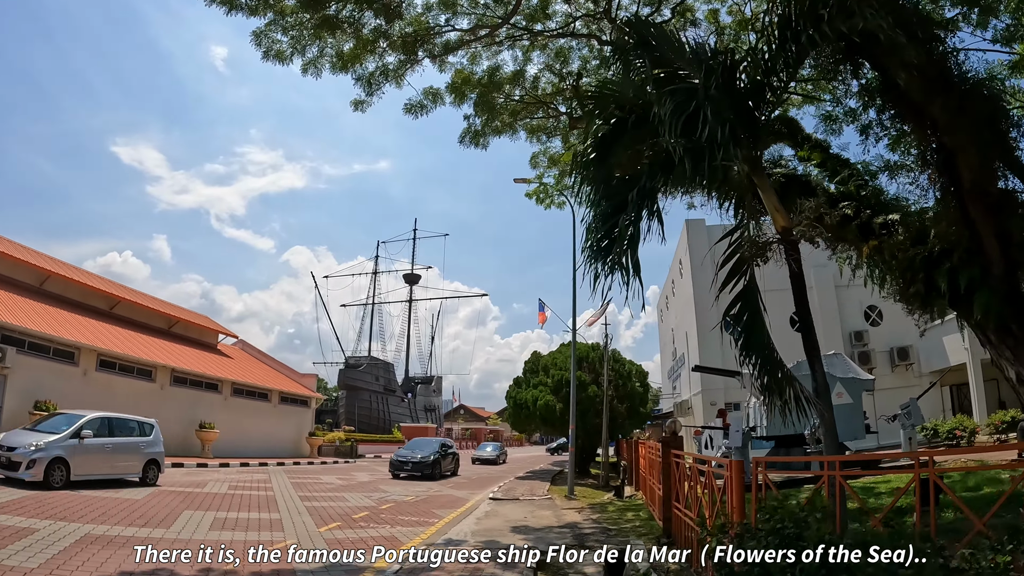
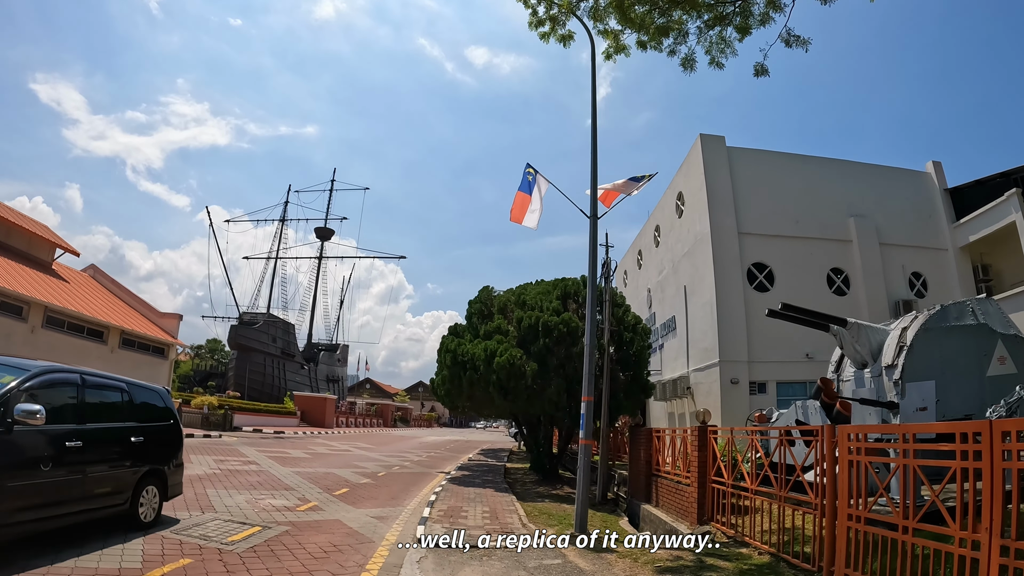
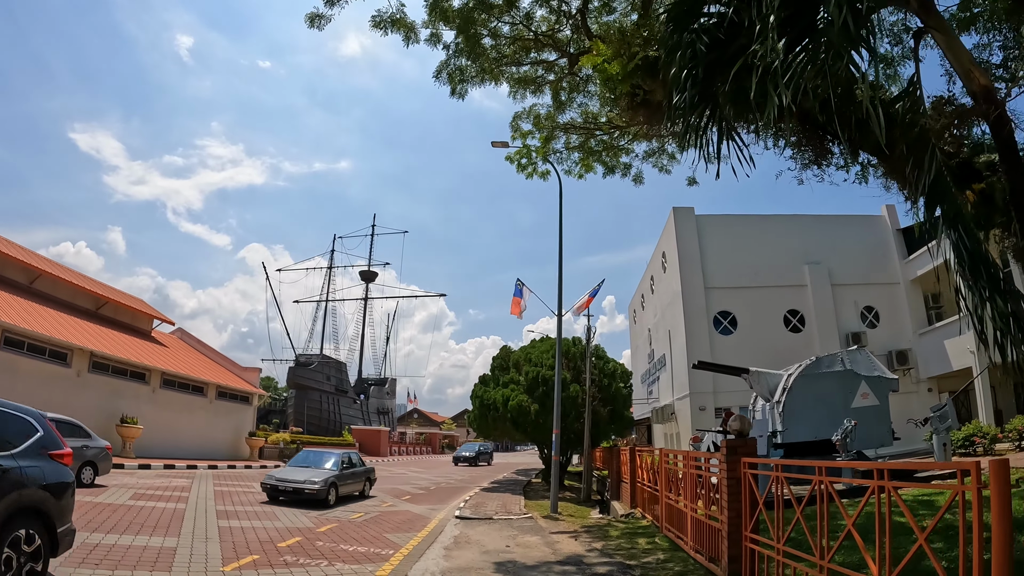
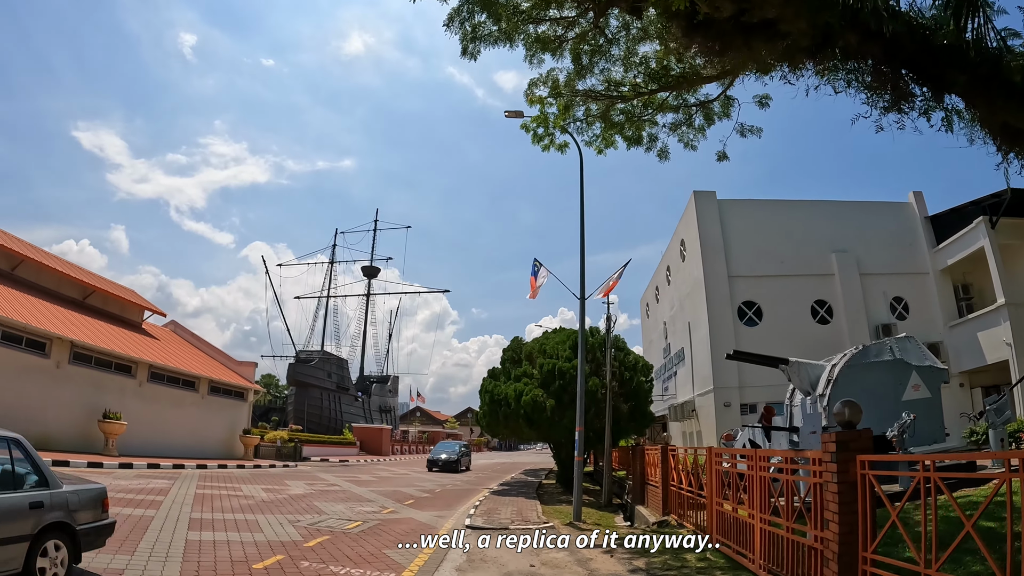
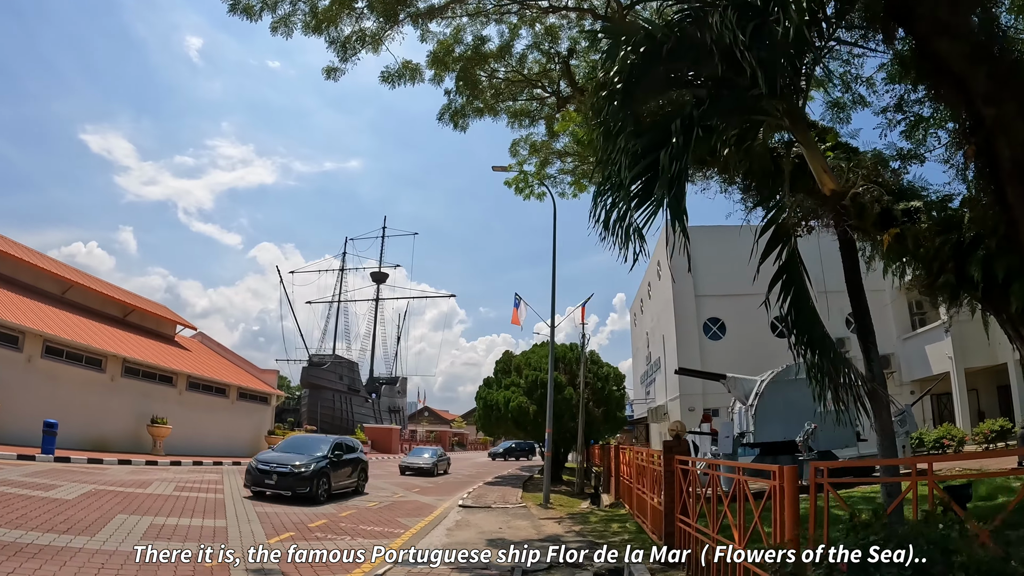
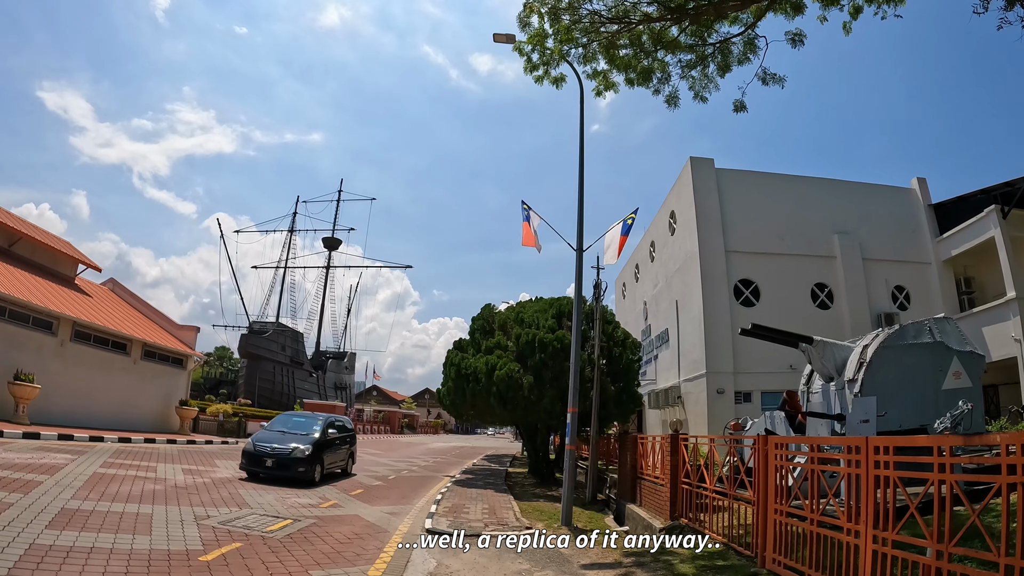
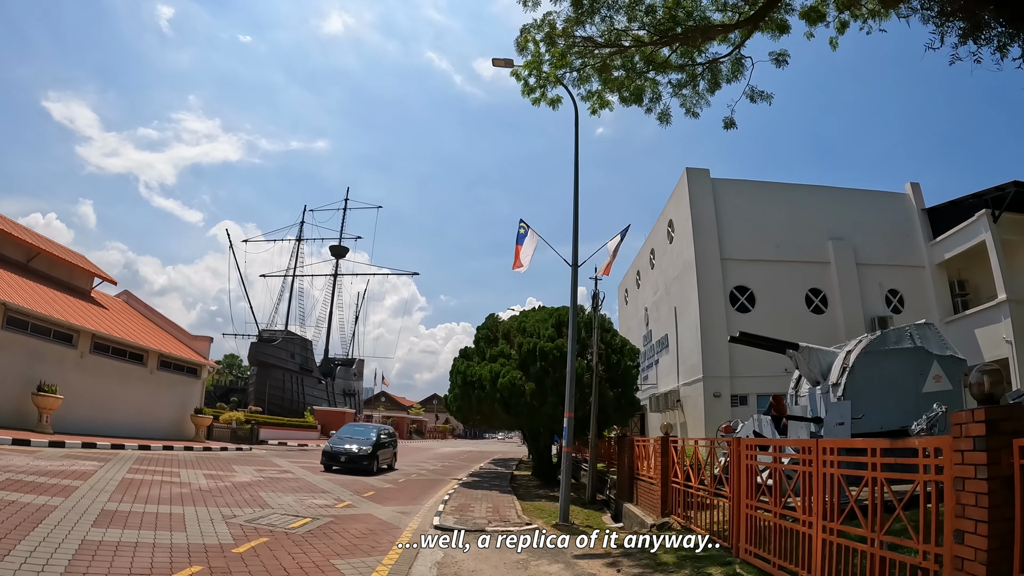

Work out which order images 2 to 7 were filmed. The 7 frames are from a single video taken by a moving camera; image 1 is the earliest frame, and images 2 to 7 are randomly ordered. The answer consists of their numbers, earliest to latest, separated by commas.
5, 3, 4, 7, 6, 2
